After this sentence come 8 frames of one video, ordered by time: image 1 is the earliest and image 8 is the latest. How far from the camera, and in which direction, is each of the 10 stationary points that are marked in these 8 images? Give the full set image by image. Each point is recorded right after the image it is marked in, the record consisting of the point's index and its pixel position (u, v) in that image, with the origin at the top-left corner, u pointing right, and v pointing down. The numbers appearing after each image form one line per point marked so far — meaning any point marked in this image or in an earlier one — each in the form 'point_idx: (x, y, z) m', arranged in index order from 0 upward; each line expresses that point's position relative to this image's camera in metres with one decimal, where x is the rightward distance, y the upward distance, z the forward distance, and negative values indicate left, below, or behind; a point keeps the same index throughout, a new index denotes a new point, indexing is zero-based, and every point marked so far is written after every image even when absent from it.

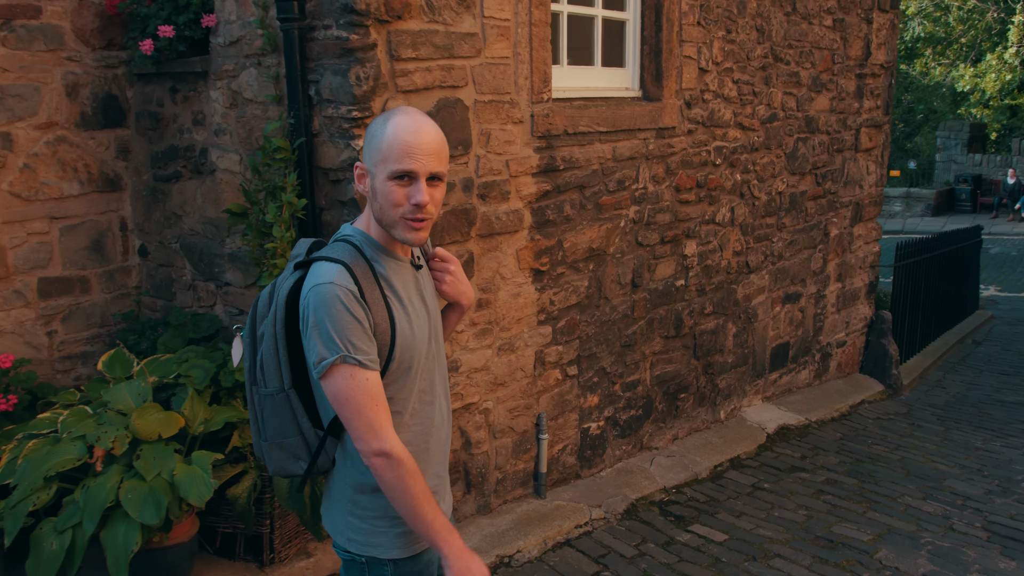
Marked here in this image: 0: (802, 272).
0: (+1.9, +0.1, +5.8) m
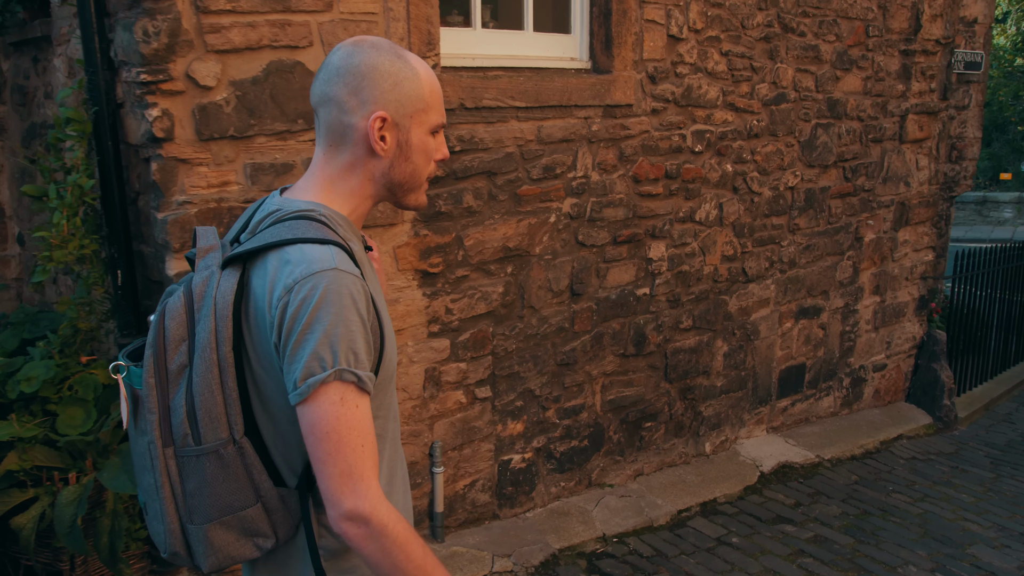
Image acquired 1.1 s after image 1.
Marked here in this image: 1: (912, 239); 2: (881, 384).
0: (+1.8, 0.0, +4.9) m
1: (+2.5, +0.3, +5.5) m
2: (+2.4, -0.6, +5.5) m
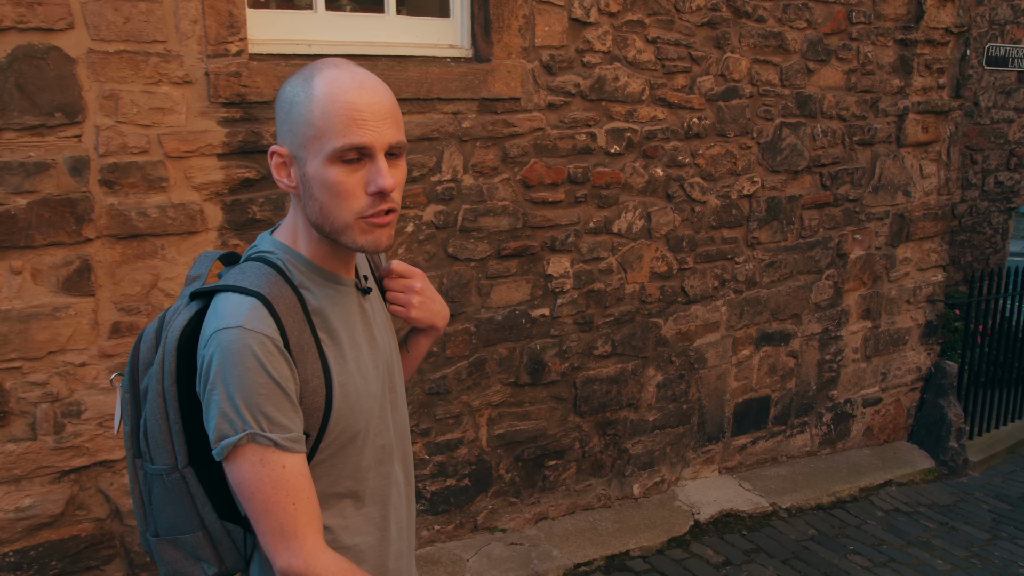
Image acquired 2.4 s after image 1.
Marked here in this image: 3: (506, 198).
0: (+1.4, -0.1, +4.3) m
1: (+2.2, +0.2, +4.8) m
2: (+2.0, -0.8, +4.9) m
3: (0.0, +0.3, +3.2) m
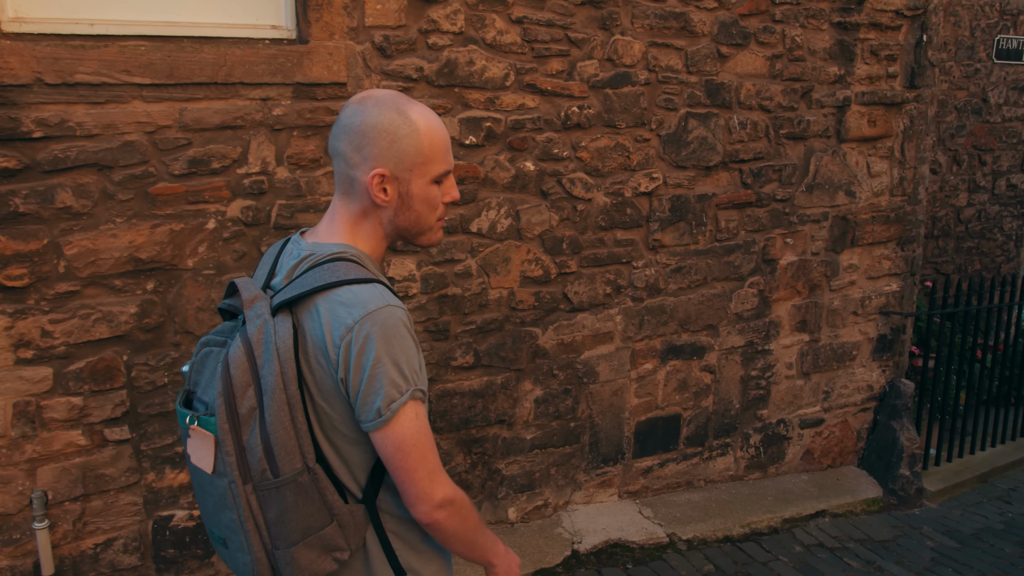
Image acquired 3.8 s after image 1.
0: (+0.9, -0.1, +3.9) m
1: (+1.8, +0.1, +4.4) m
2: (+1.6, -0.8, +4.4) m
3: (-0.6, +0.3, +2.9) m
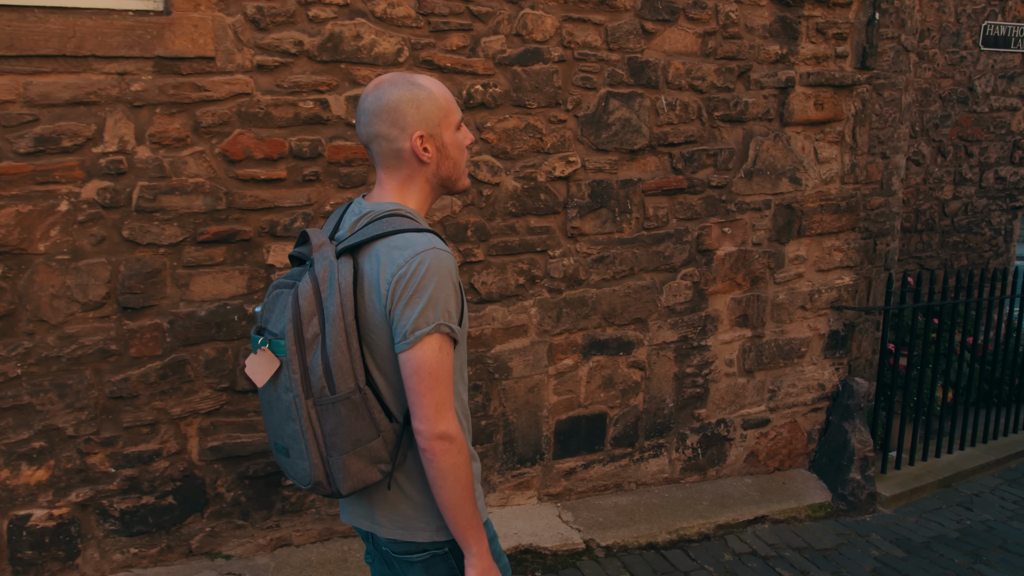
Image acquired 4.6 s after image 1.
0: (+0.5, -0.1, +3.7) m
1: (+1.4, +0.2, +4.1) m
2: (+1.2, -0.8, +4.2) m
3: (-1.0, +0.4, +2.8) m
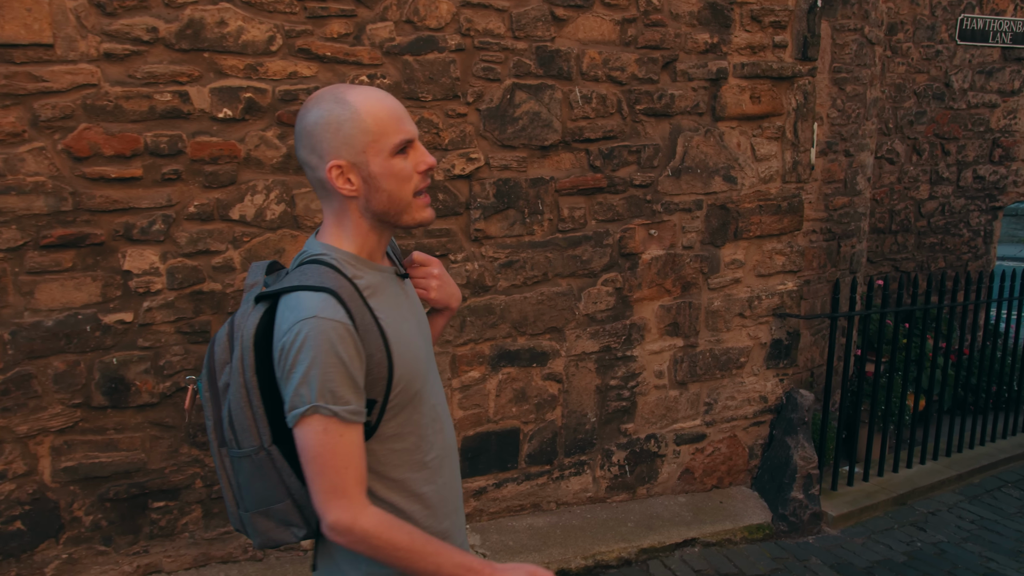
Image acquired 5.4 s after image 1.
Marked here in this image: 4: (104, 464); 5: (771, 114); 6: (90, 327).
0: (+0.1, -0.1, +3.4) m
1: (+1.1, +0.1, +3.9) m
2: (+0.8, -0.8, +3.9) m
3: (-1.4, +0.3, +2.5) m
4: (-1.3, -0.6, +2.8) m
5: (+1.1, +0.8, +3.8) m
6: (-1.3, -0.1, +2.7) m
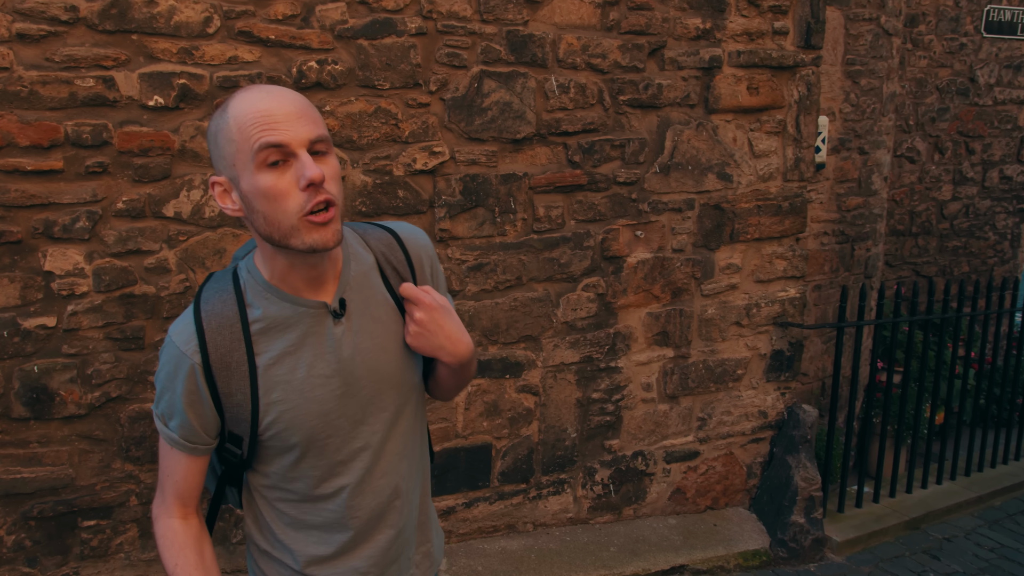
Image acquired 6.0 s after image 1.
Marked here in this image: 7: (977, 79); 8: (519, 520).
0: (0.0, -0.1, +3.2) m
1: (+1.0, +0.1, +3.6) m
2: (+0.7, -0.8, +3.6) m
3: (-1.5, +0.3, +2.3) m
4: (-1.4, -0.6, +2.5) m
5: (+1.0, +0.7, +3.5) m
6: (-1.4, -0.1, +2.5) m
7: (+3.2, +1.4, +5.9) m
8: (0.0, -0.9, +3.3) m
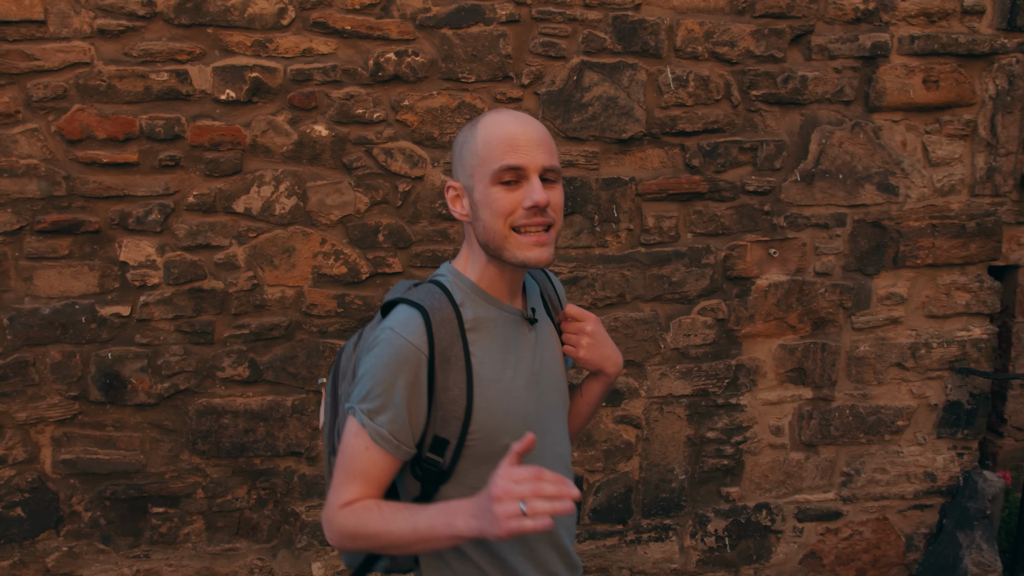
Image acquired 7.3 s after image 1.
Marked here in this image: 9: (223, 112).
0: (+0.4, -0.2, +2.8) m
1: (+1.4, 0.0, +3.0) m
2: (+1.1, -0.9, +3.1) m
3: (-1.3, +0.4, +2.4) m
4: (-1.3, -0.5, +2.6) m
5: (+1.5, +0.6, +2.8) m
6: (-1.3, -0.1, +2.5) m
7: (+4.2, +1.2, +4.6) m
8: (+0.3, -1.0, +3.0) m
9: (-0.8, +0.5, +2.5) m
